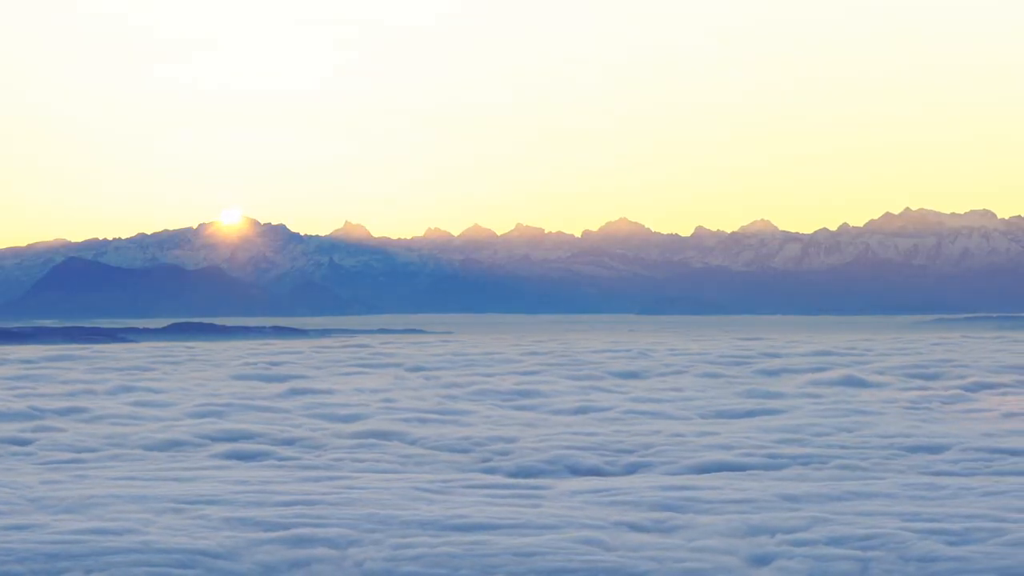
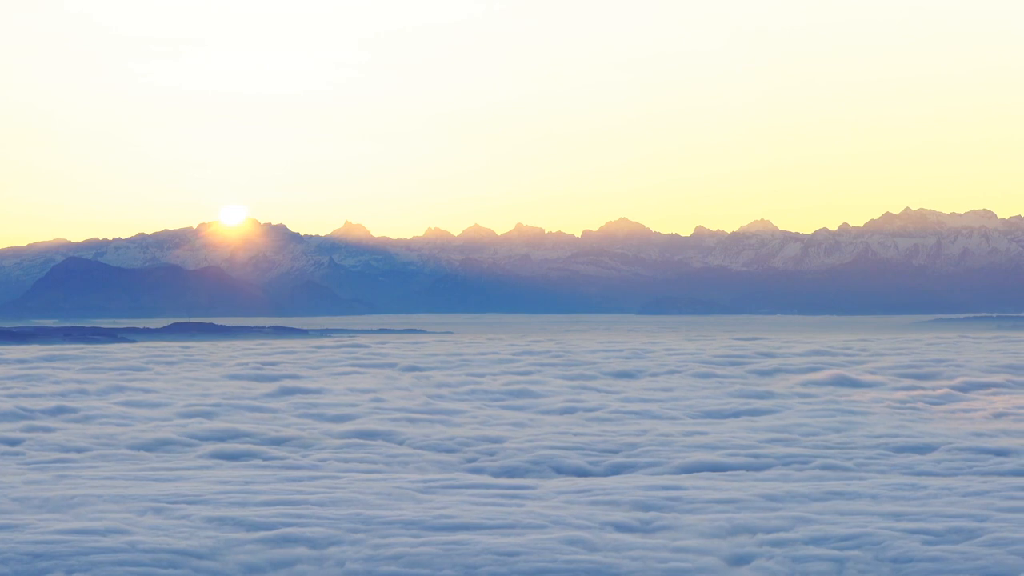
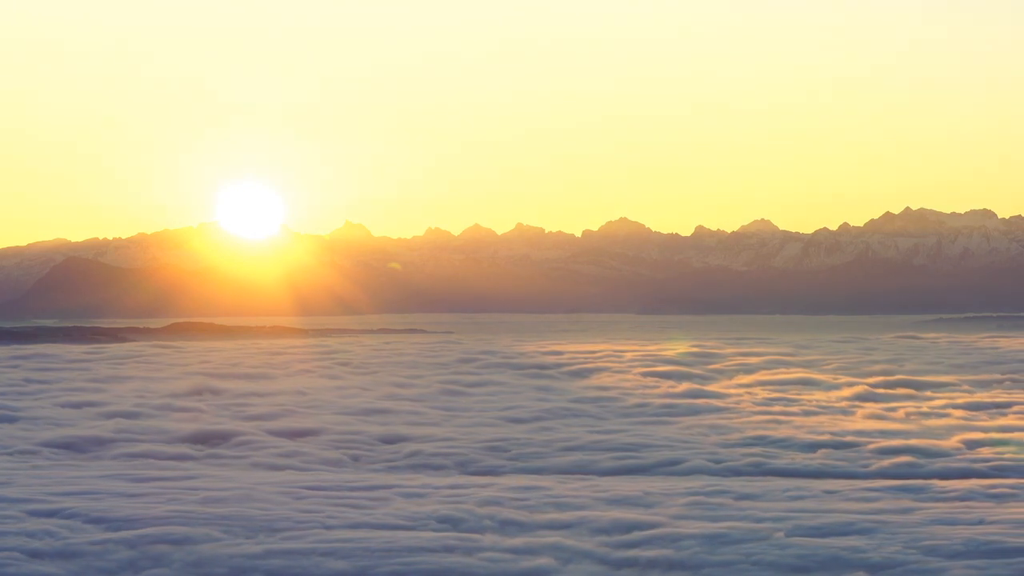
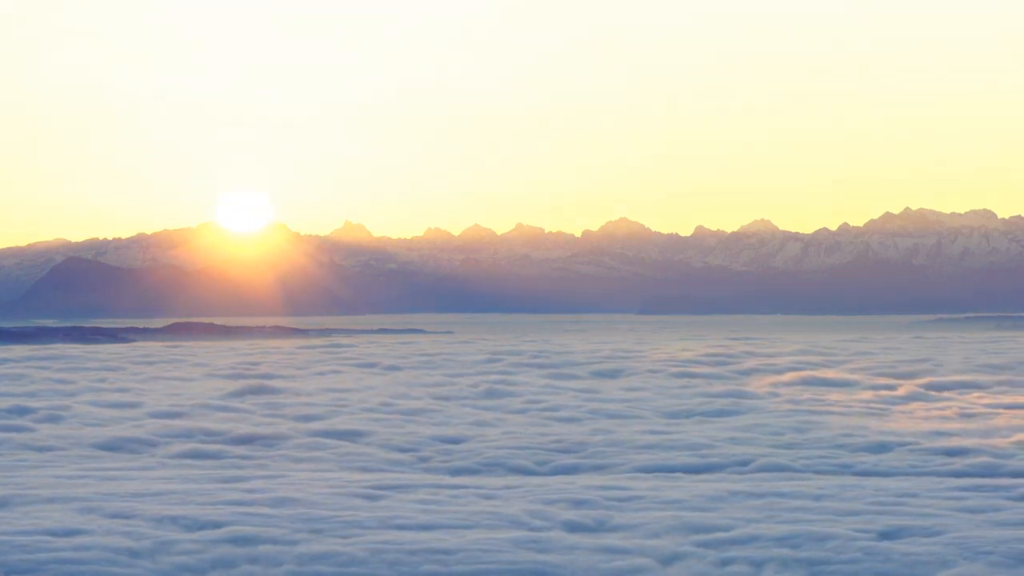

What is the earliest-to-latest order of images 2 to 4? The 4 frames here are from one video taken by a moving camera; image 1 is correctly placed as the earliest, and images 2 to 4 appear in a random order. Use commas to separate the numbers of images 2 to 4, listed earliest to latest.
2, 4, 3
